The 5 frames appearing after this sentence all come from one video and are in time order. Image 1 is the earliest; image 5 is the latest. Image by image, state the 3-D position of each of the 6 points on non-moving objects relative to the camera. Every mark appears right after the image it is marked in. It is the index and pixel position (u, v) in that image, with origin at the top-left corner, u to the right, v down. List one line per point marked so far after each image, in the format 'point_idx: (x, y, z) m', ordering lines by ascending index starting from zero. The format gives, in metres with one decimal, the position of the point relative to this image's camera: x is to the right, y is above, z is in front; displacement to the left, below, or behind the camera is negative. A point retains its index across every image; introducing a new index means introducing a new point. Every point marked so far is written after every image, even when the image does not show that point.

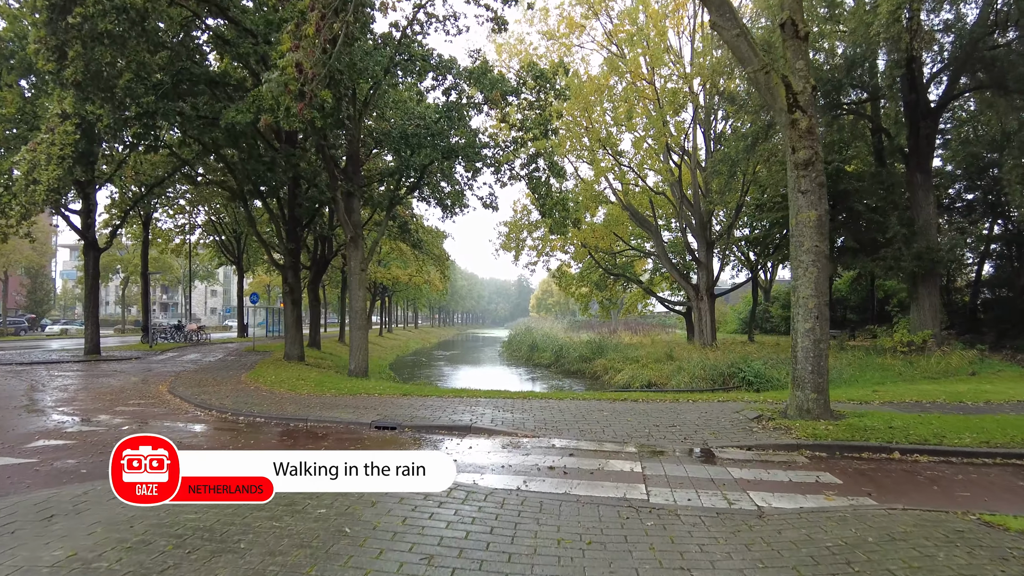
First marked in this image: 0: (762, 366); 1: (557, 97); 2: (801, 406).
0: (+6.8, -2.1, +14.3) m
1: (+1.2, +5.2, +14.4) m
2: (+3.6, -1.5, +6.5) m
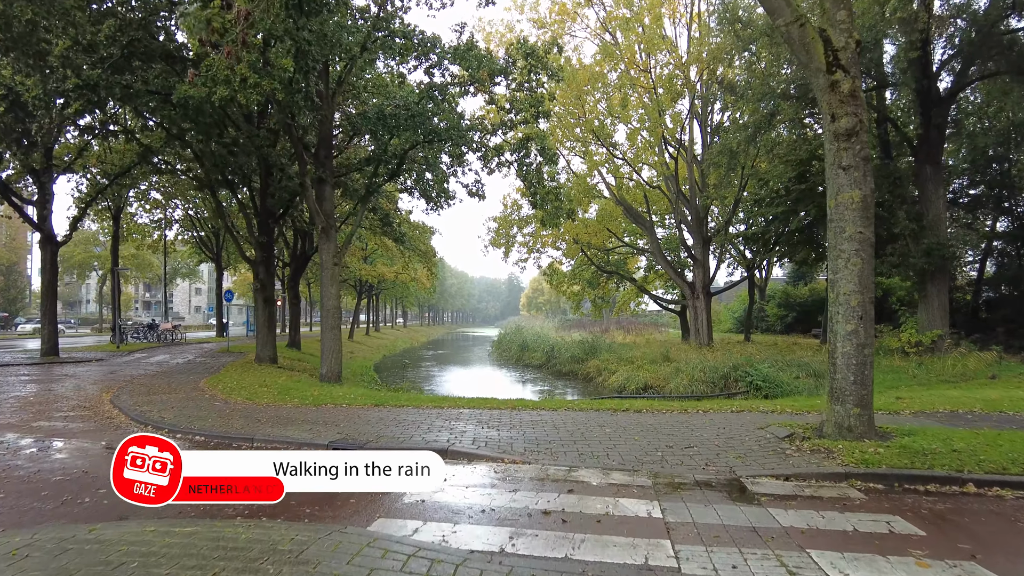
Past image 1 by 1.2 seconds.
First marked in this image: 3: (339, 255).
0: (+6.5, -2.1, +13.3) m
1: (+0.9, +5.3, +13.3) m
2: (+3.4, -1.4, +5.5) m
3: (-4.0, +0.8, +12.1) m
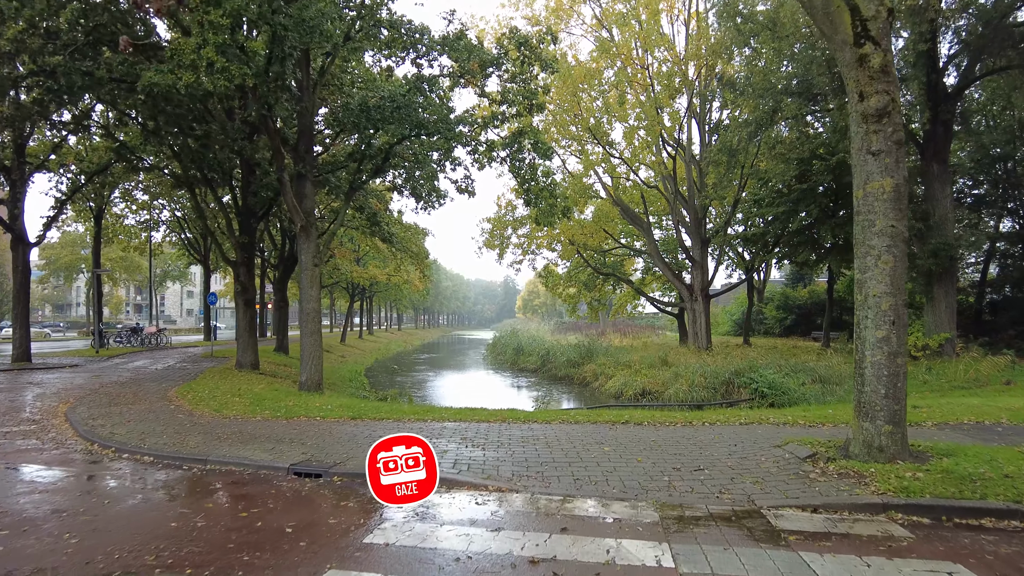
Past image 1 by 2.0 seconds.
0: (+6.3, -2.1, +12.7) m
1: (+0.8, +5.3, +12.7) m
2: (+3.3, -1.4, +4.9) m
3: (-4.2, +0.7, +11.4) m
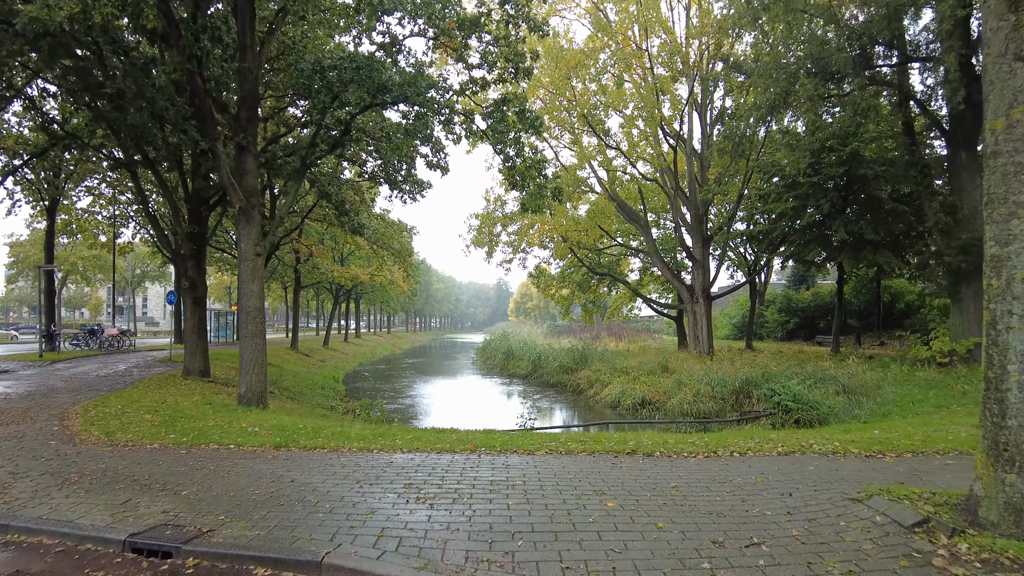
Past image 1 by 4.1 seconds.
0: (+5.9, -2.0, +11.0) m
1: (+0.4, +5.3, +11.0) m
2: (+3.0, -1.3, +3.2) m
3: (-4.5, +0.8, +9.6) m
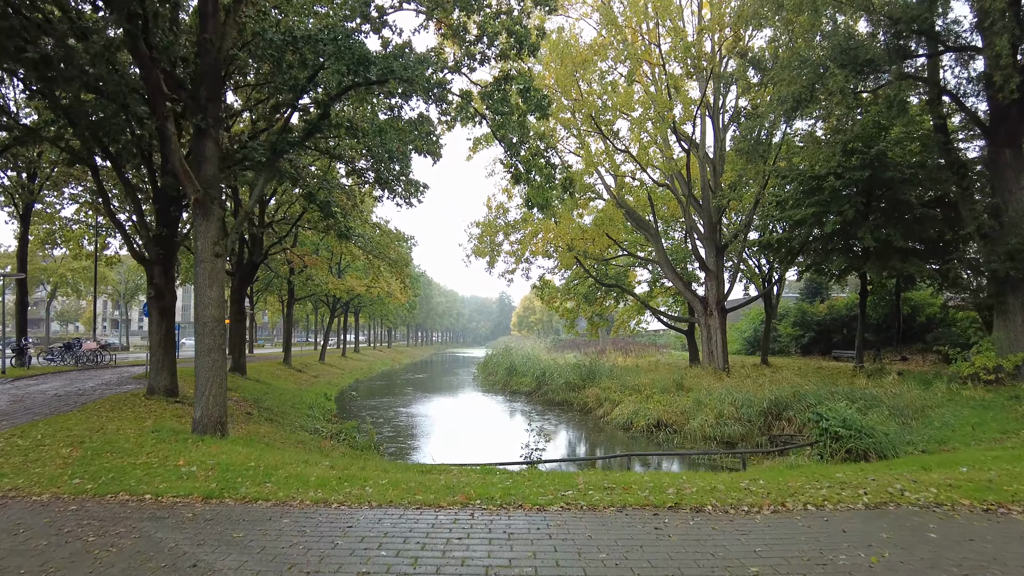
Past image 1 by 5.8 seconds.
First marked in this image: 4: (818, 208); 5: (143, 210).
0: (+6.0, -2.2, +9.6) m
1: (+0.5, +5.2, +9.8) m
2: (+3.0, -1.2, +1.7) m
3: (-4.4, +0.7, +8.3) m
4: (+9.9, +2.6, +17.0) m
5: (-8.5, +1.8, +12.2) m
